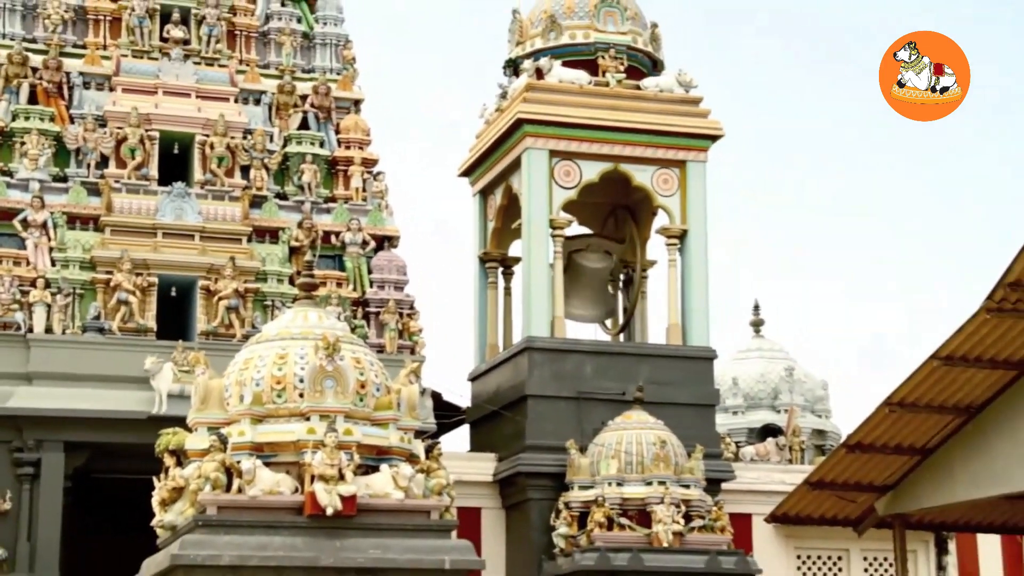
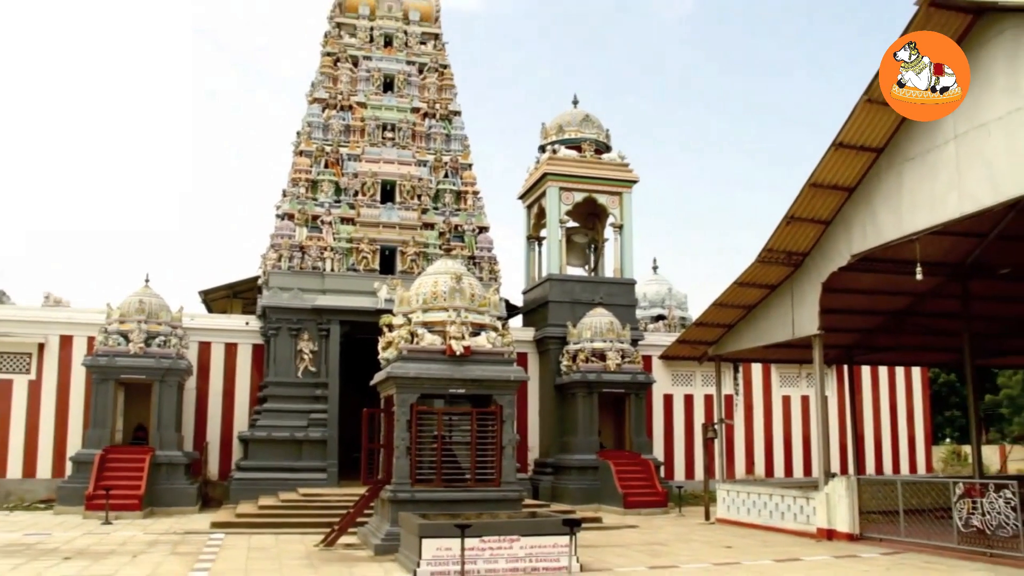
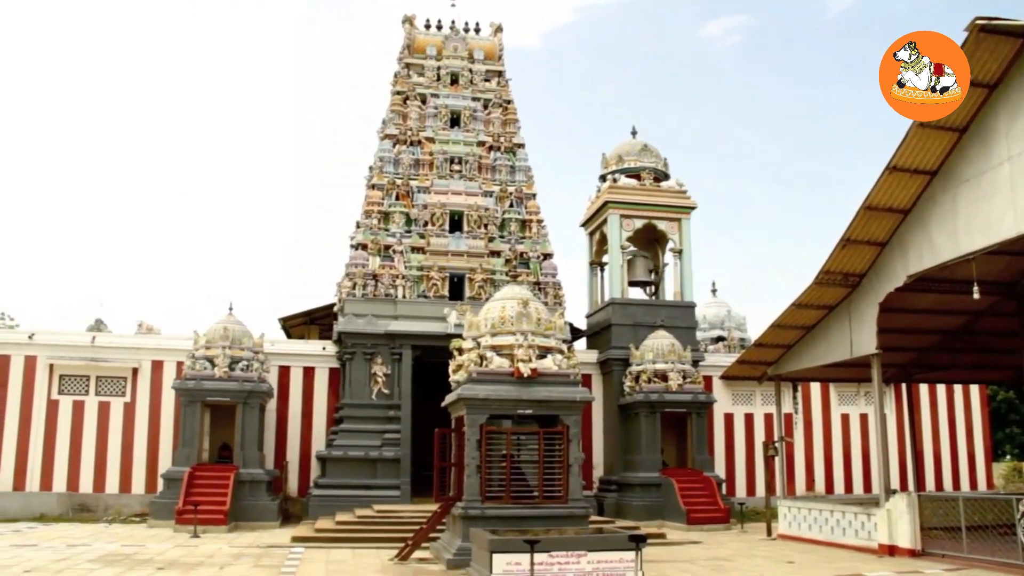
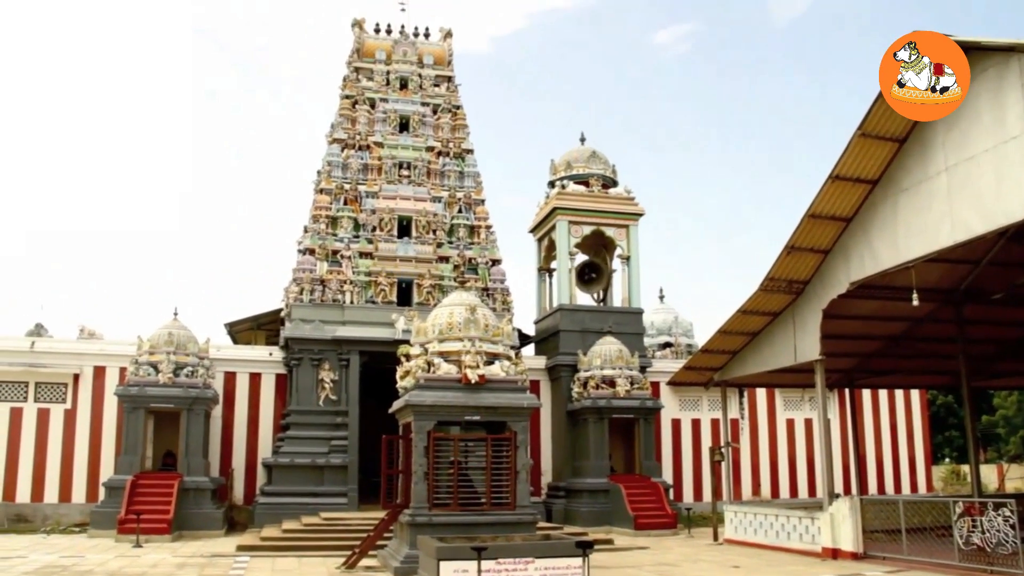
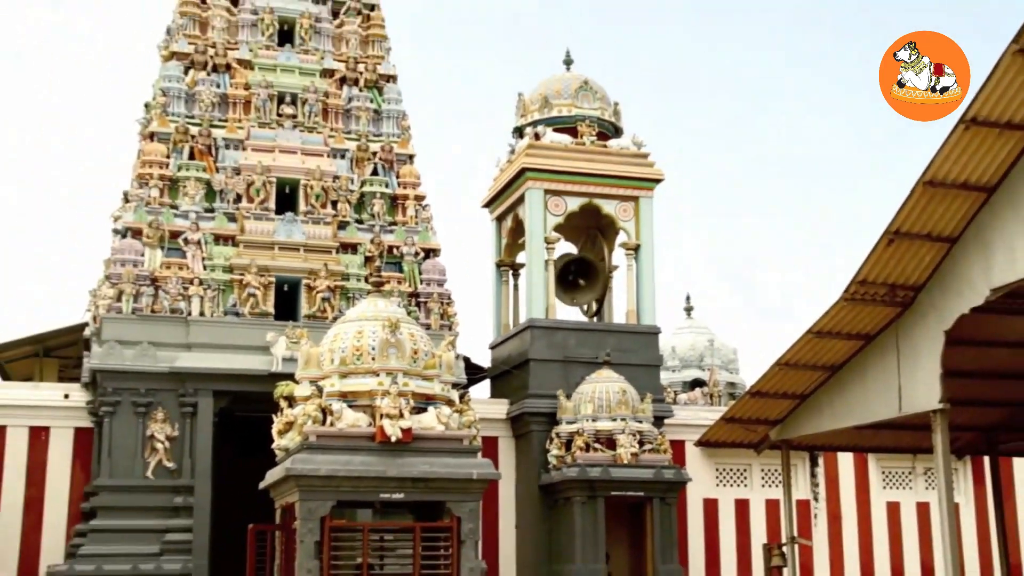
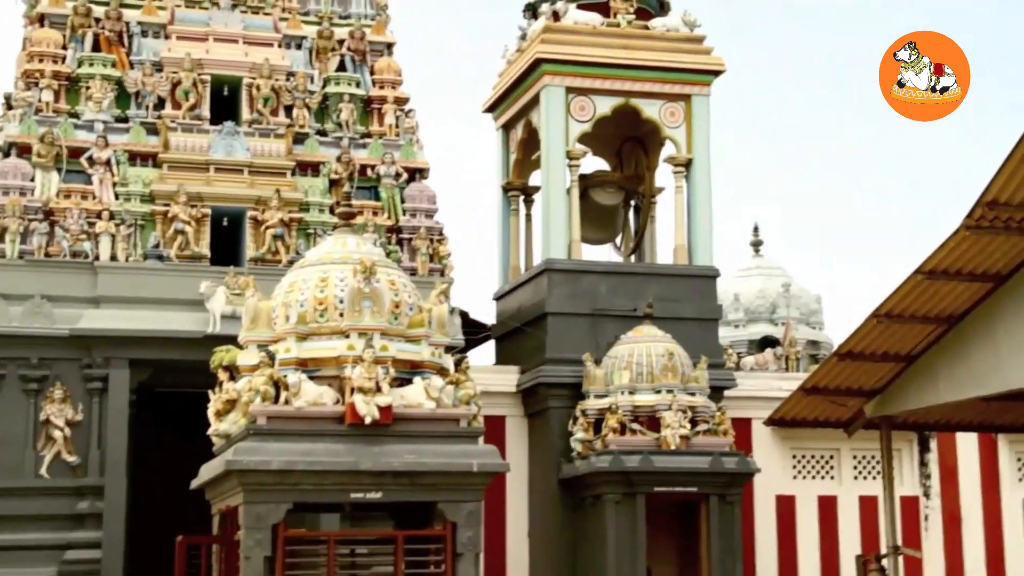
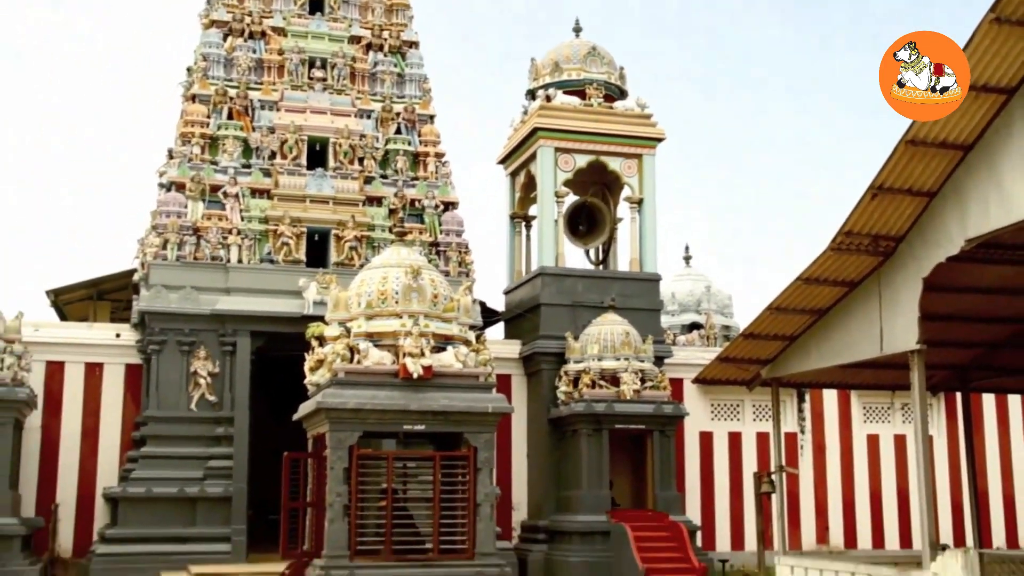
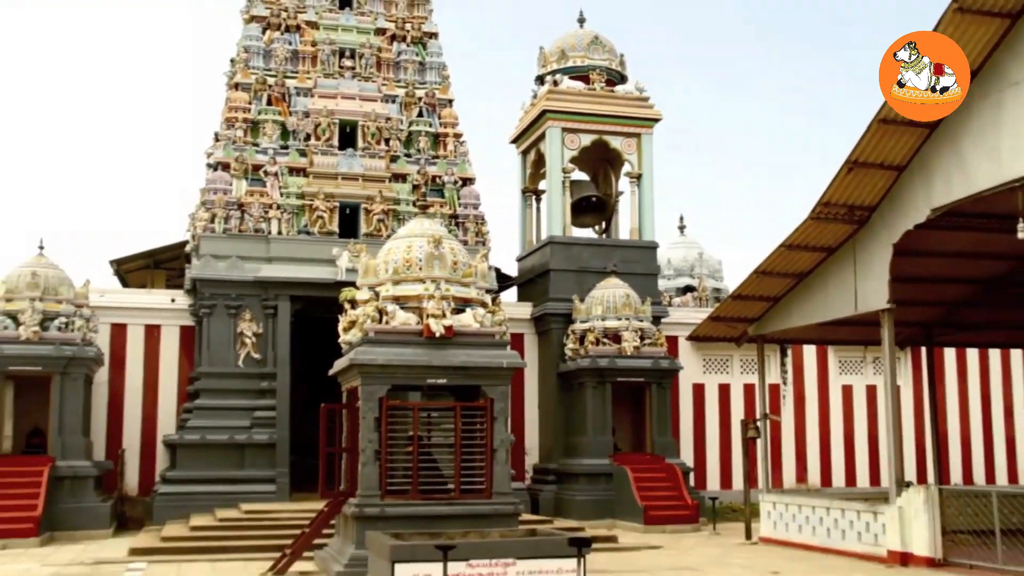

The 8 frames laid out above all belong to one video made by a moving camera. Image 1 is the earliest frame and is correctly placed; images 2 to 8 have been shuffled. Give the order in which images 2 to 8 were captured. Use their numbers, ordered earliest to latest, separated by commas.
6, 5, 7, 8, 2, 4, 3
